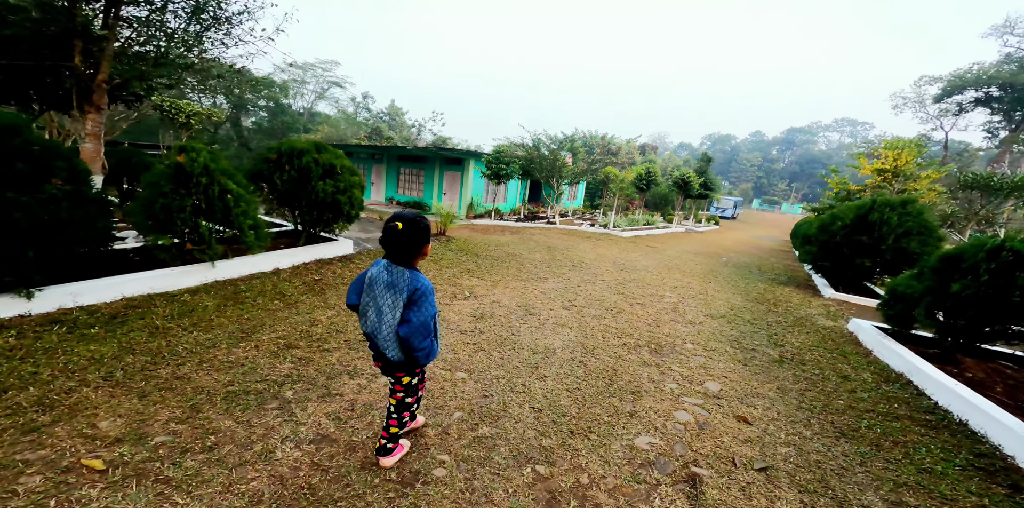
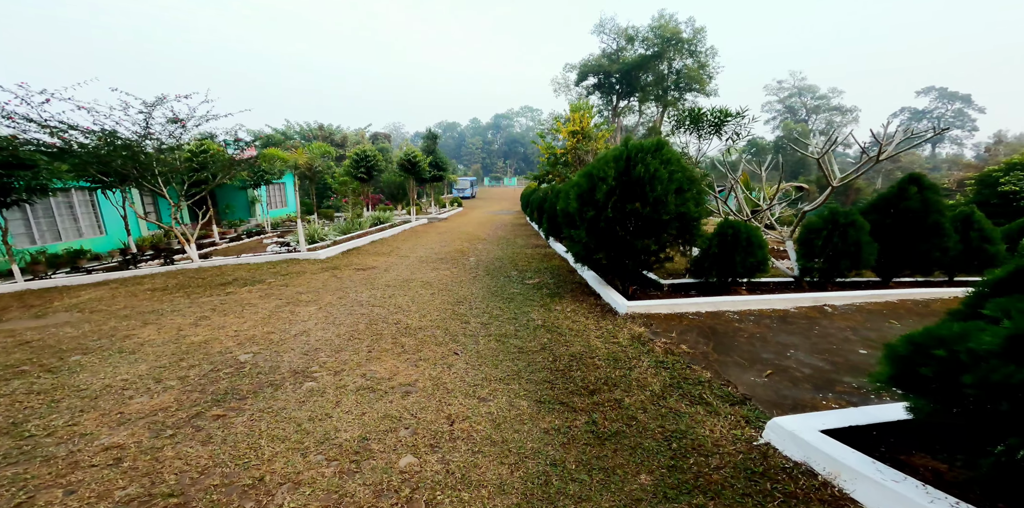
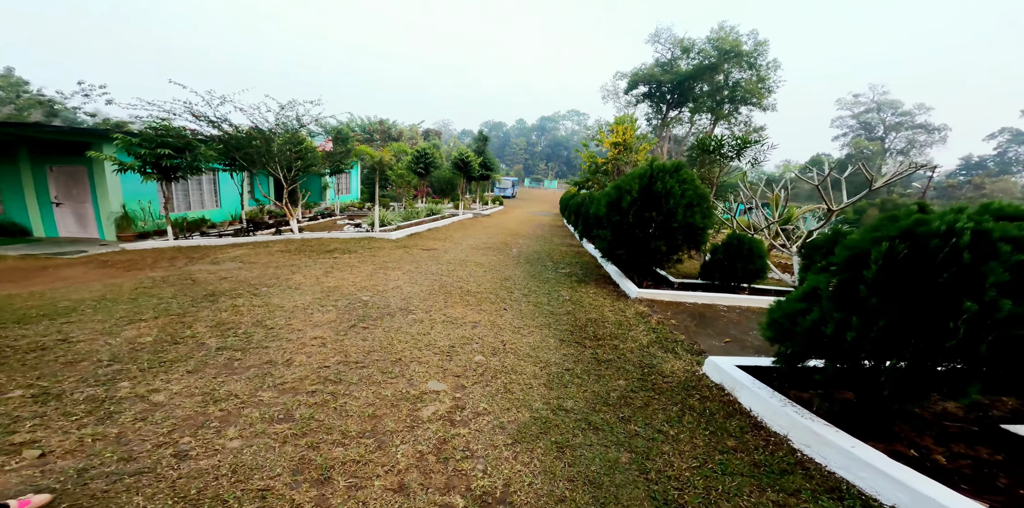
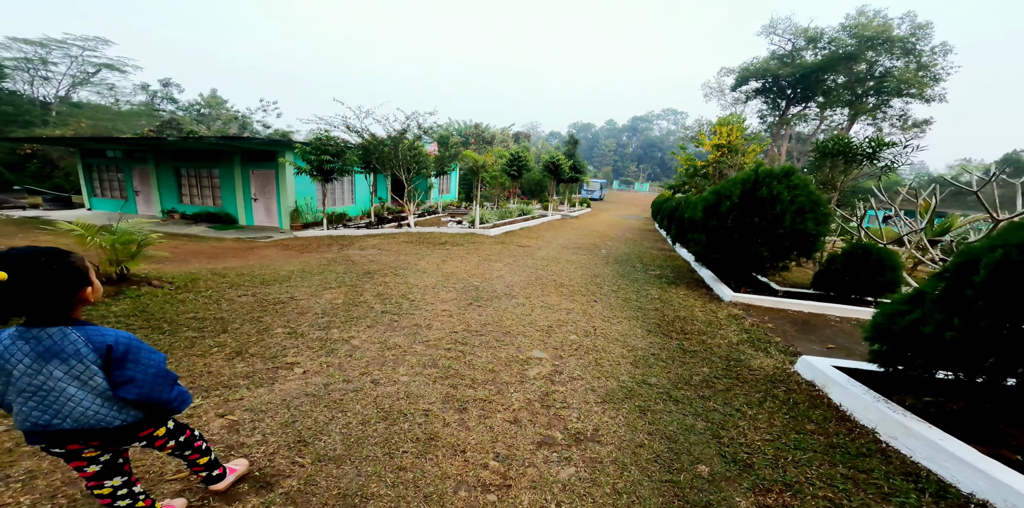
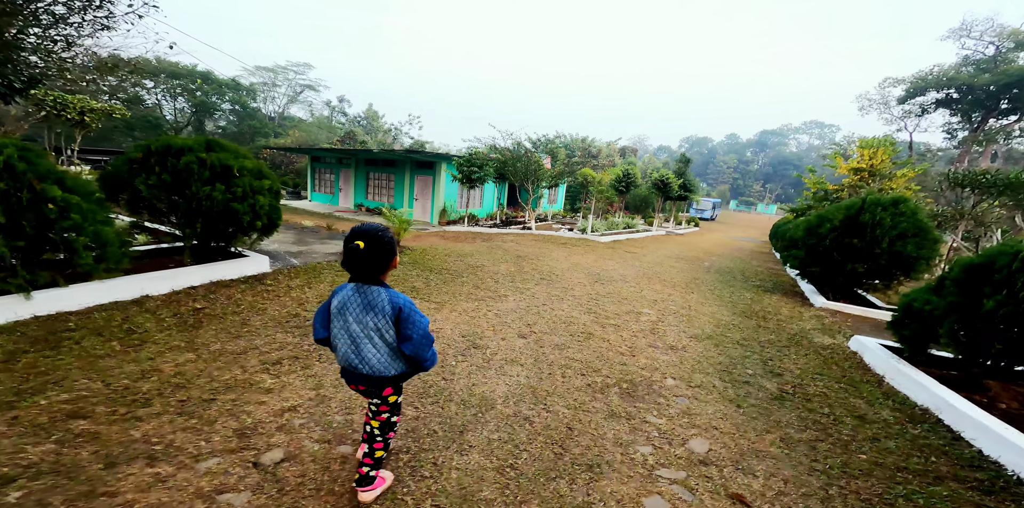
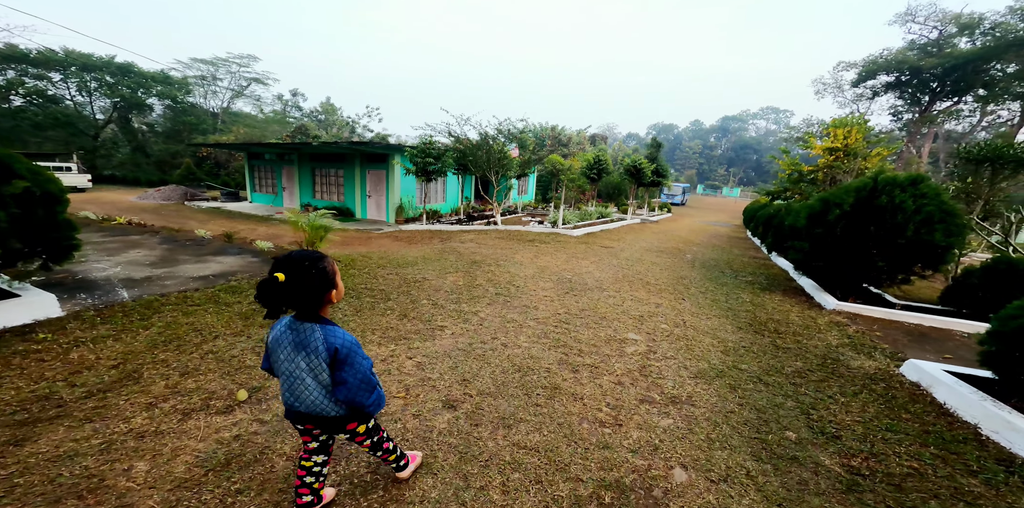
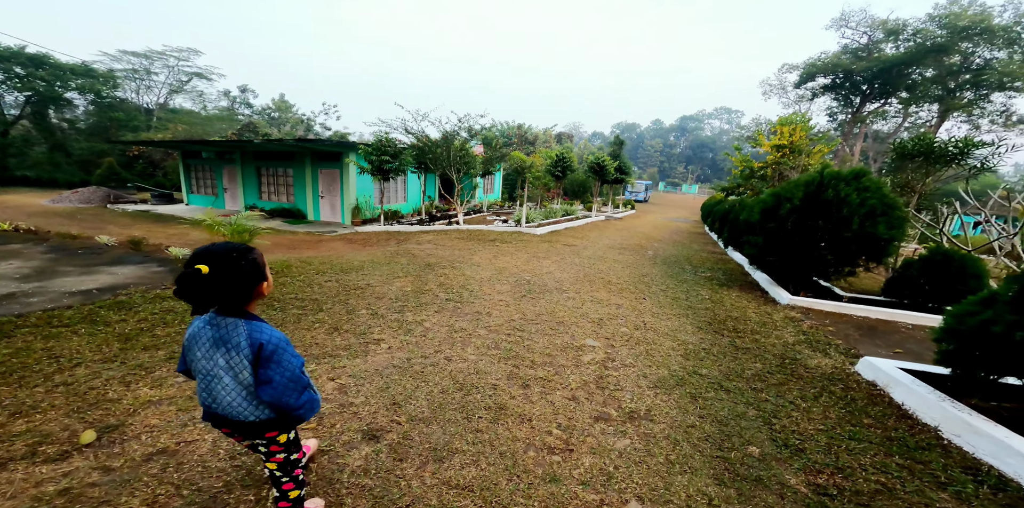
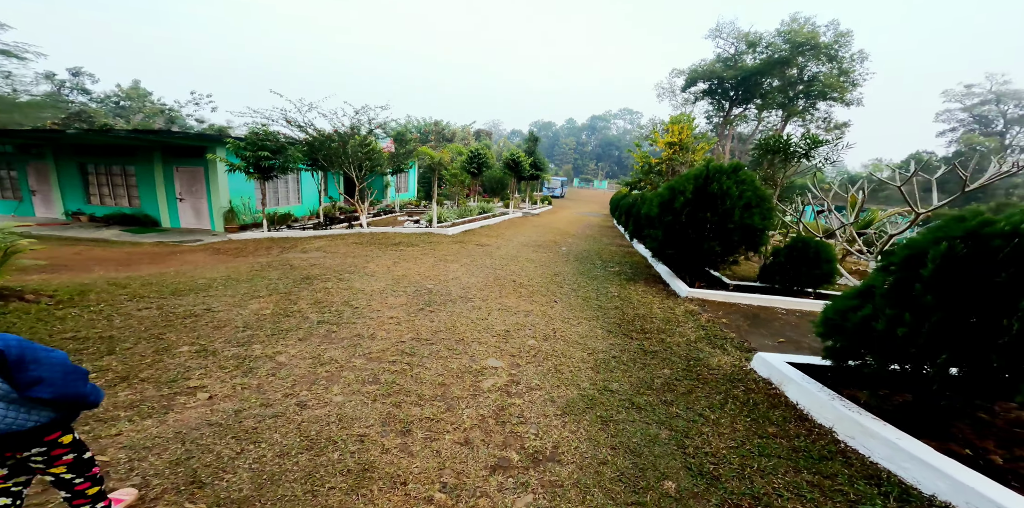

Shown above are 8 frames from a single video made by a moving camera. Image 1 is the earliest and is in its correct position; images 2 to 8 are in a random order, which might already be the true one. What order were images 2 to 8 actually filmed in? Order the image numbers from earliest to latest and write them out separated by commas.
5, 6, 7, 4, 8, 3, 2
